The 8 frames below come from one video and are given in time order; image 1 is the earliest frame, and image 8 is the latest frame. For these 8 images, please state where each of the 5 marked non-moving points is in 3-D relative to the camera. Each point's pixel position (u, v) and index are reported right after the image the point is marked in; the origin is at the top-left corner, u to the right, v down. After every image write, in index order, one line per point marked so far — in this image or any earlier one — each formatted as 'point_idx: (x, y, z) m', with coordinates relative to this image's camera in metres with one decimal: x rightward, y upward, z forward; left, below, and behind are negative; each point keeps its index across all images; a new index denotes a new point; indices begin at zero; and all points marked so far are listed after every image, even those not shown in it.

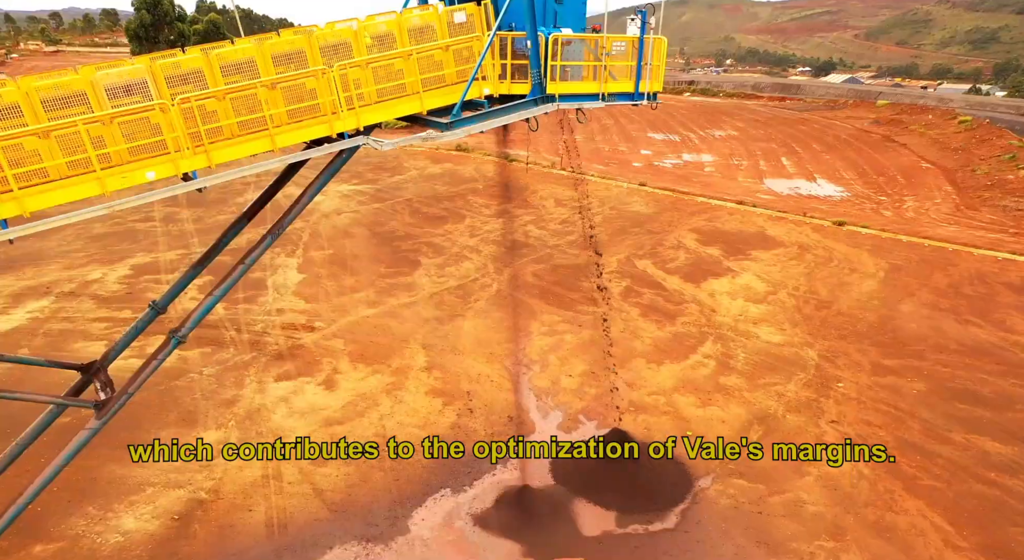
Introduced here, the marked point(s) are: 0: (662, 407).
0: (+3.4, -2.6, +10.1) m
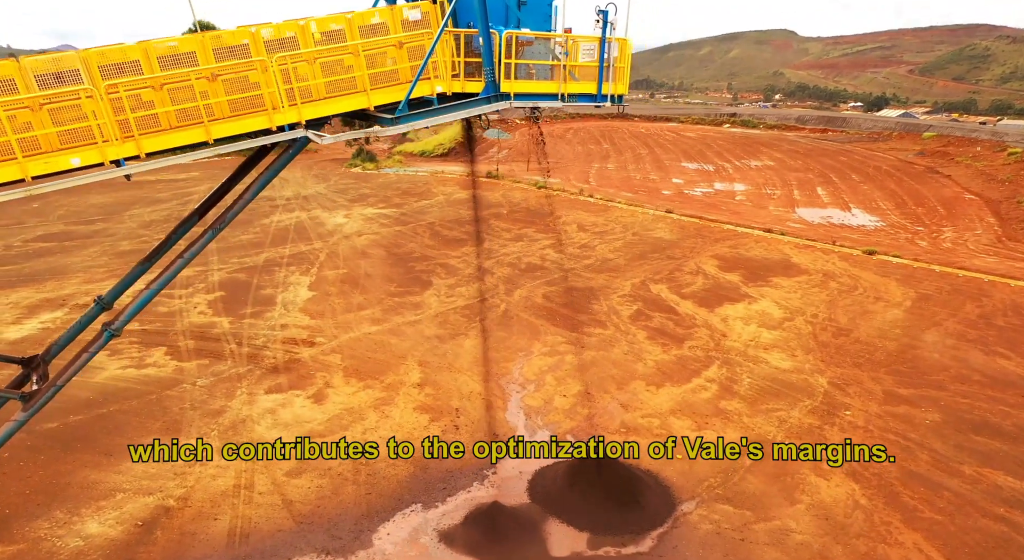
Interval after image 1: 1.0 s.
0: (+3.0, -2.9, +9.9) m
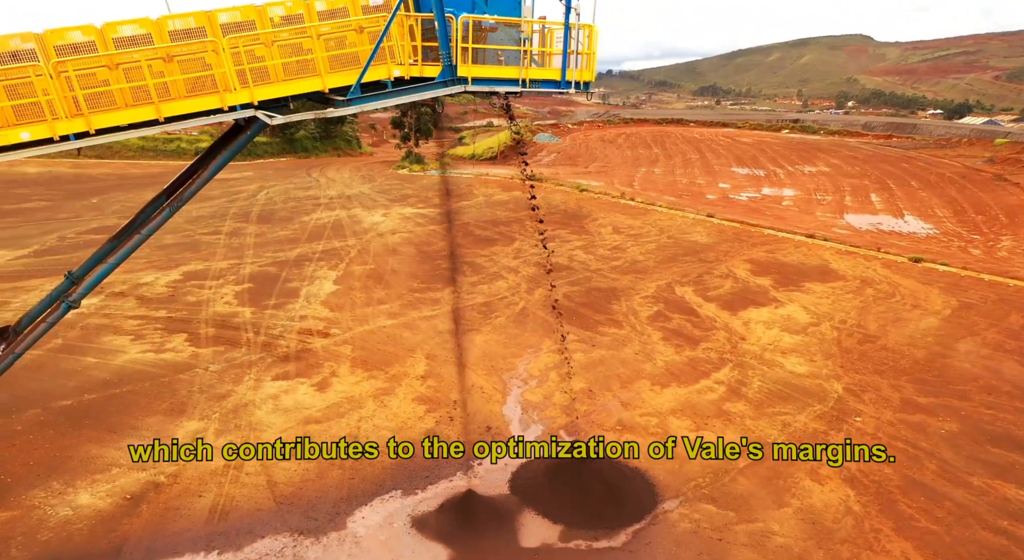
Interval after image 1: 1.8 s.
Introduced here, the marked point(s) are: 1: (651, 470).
0: (+2.8, -2.9, +9.9) m
1: (+2.4, -3.3, +8.7) m
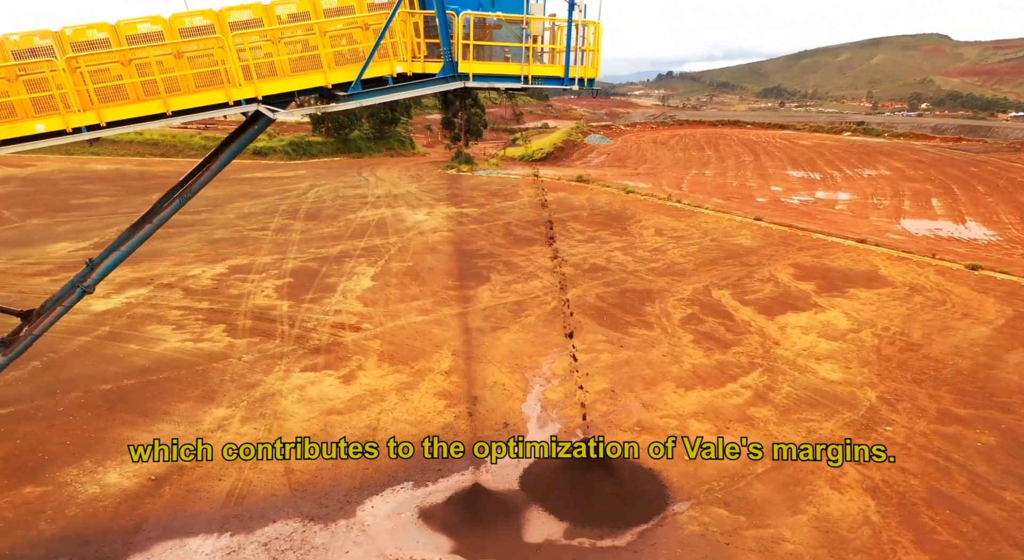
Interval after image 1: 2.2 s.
0: (+3.0, -2.8, +9.6) m
1: (+2.6, -3.2, +8.5) m
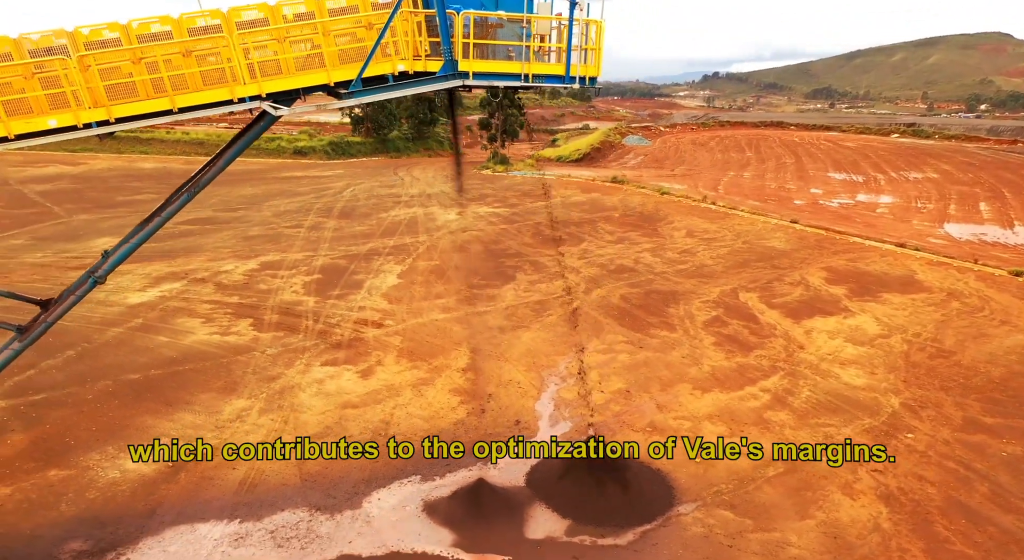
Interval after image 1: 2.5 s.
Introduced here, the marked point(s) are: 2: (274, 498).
0: (+3.2, -2.8, +9.5) m
1: (+2.7, -3.2, +8.4) m
2: (-3.8, -3.5, +8.0) m
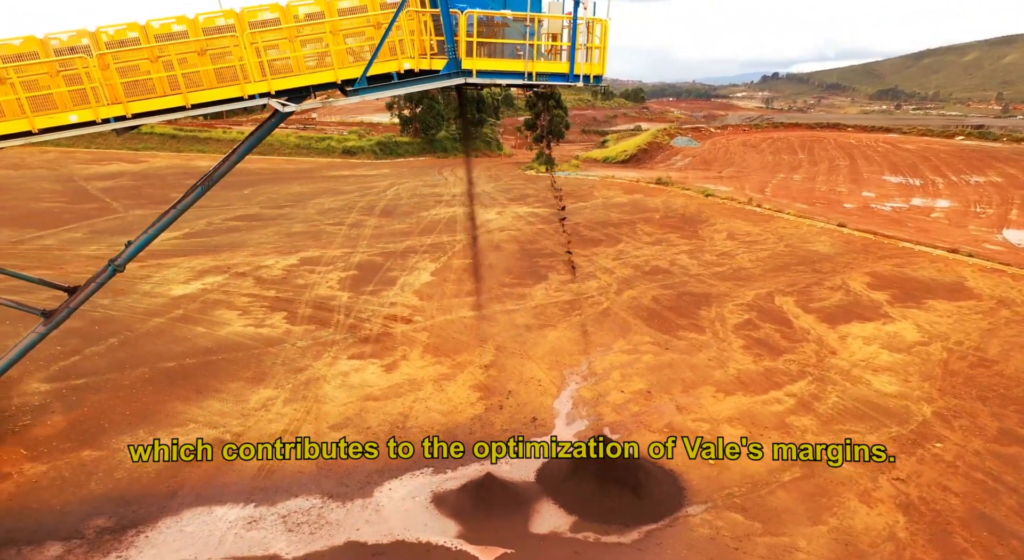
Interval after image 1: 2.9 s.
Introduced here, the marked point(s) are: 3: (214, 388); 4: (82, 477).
0: (+3.5, -2.8, +9.3) m
1: (+2.9, -3.2, +8.3) m
2: (-3.6, -3.3, +8.2) m
3: (-6.6, -2.3, +10.9) m
4: (-7.1, -3.3, +8.3) m
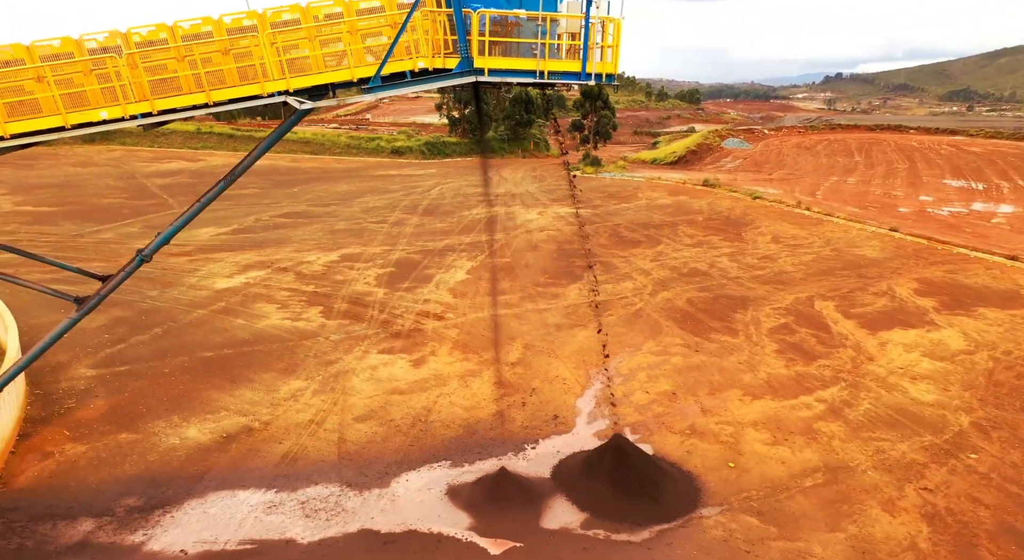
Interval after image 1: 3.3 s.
0: (+3.8, -2.8, +9.1) m
1: (+3.1, -3.2, +8.1) m
2: (-3.3, -3.3, +8.5) m
3: (-6.1, -2.2, +11.4) m
4: (-6.8, -3.1, +8.8) m
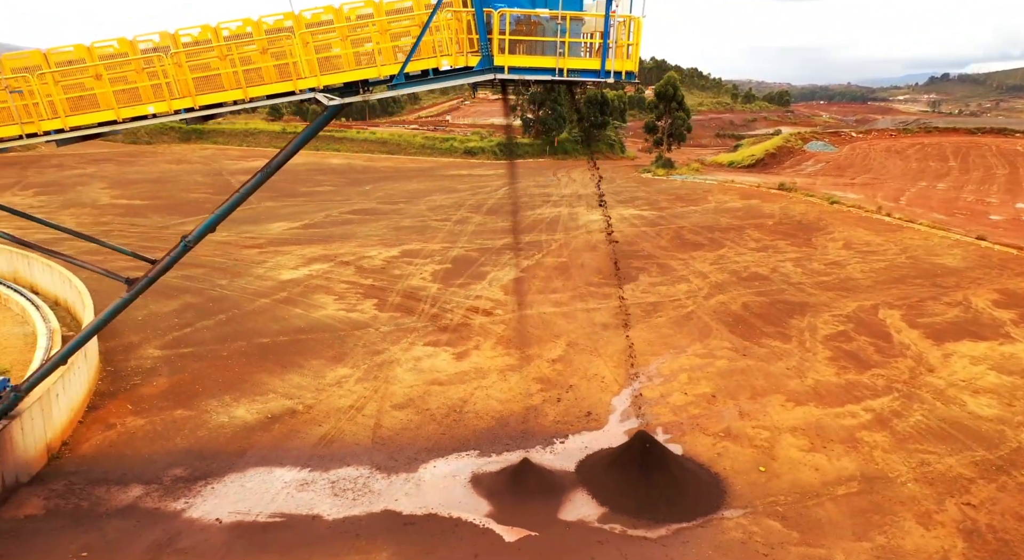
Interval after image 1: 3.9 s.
0: (+4.3, -2.8, +8.9) m
1: (+3.5, -3.2, +7.9) m
2: (-2.9, -3.1, +9.0) m
3: (-5.3, -2.0, +12.1) m
4: (-6.3, -2.9, +9.6) m
